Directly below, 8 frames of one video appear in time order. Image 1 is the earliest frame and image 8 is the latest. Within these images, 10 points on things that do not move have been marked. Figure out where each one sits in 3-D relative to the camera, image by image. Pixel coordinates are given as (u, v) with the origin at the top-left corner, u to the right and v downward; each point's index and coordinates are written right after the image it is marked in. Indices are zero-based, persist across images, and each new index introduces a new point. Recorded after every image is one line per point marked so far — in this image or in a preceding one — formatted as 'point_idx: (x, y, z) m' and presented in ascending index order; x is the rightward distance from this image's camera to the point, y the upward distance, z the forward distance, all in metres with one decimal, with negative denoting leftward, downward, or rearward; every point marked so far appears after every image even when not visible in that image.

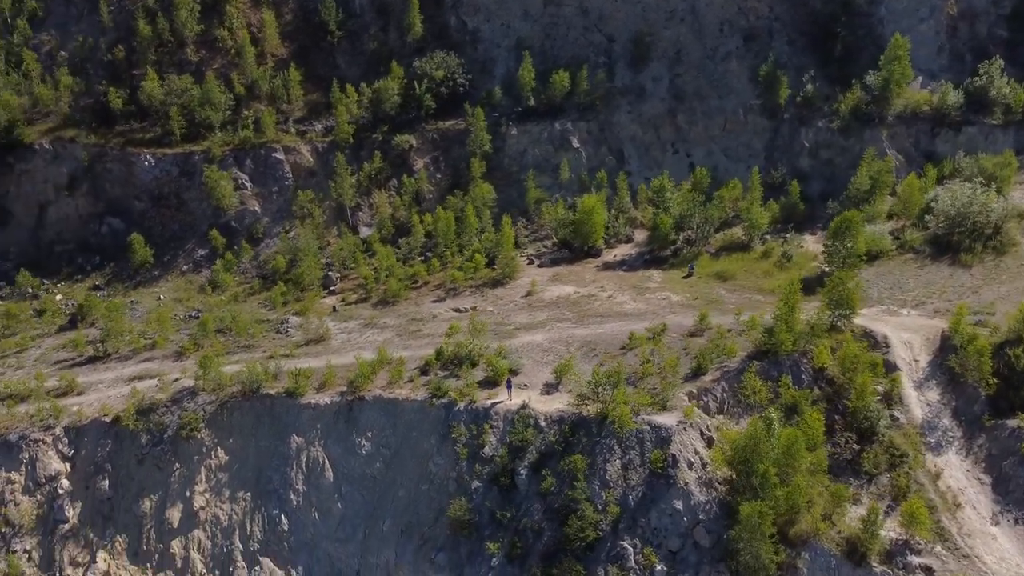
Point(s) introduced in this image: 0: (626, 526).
0: (+2.8, -5.7, +19.3) m
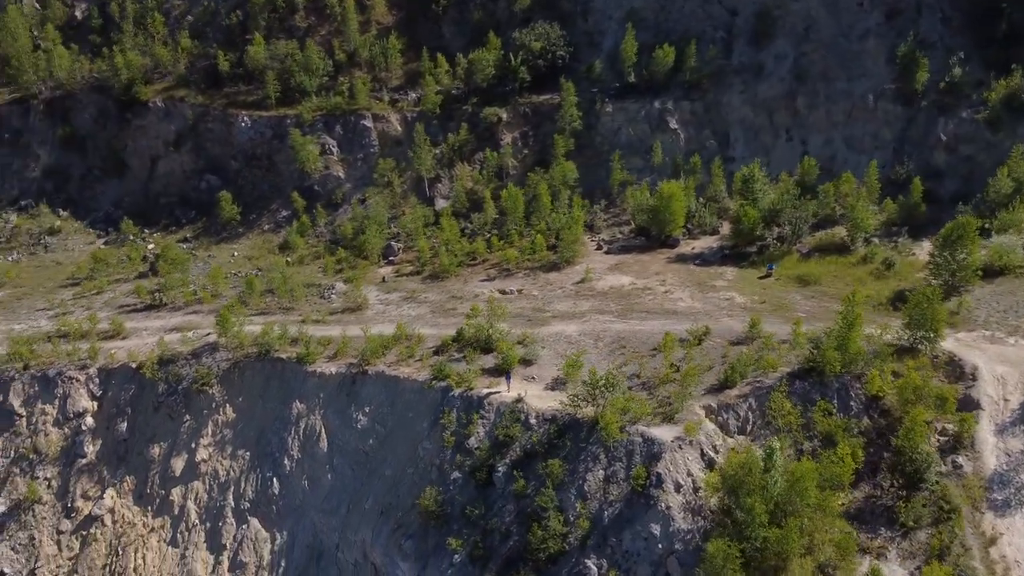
0: (+1.8, -5.6, +17.6) m
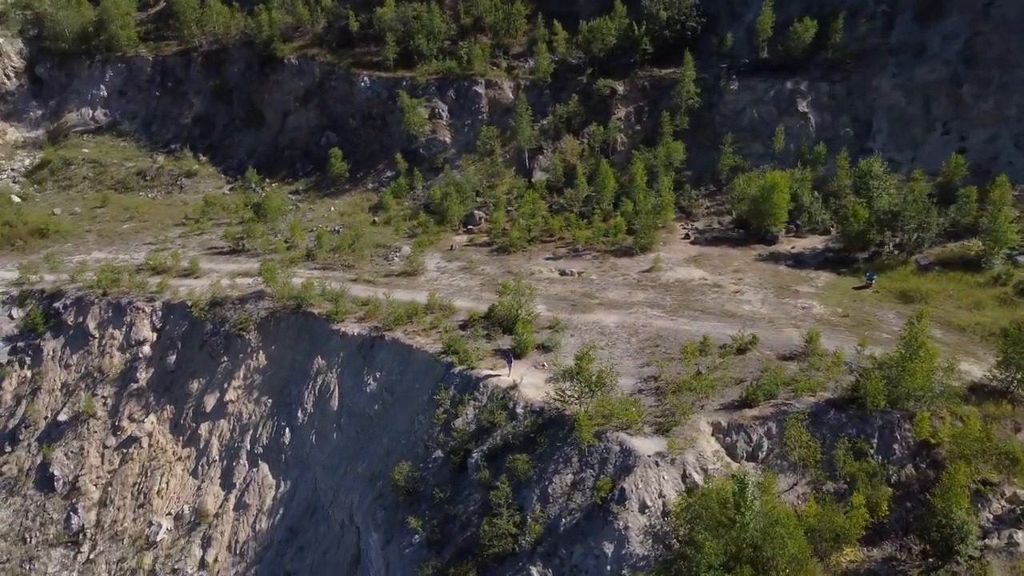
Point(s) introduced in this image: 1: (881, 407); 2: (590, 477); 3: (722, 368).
0: (+0.7, -5.3, +16.3) m
1: (+8.0, -2.6, +17.5) m
2: (+1.6, -3.9, +16.8) m
3: (+5.1, -2.0, +19.8) m
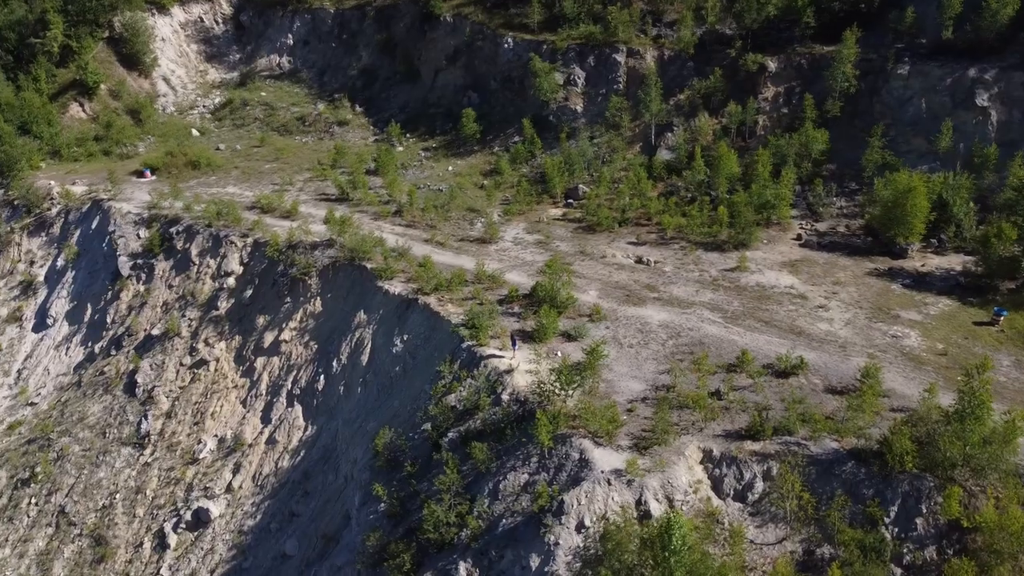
0: (-0.6, -4.9, +15.2) m
1: (+7.0, -3.2, +14.2) m
2: (+0.6, -3.7, +15.4) m
3: (+4.9, -2.2, +17.2) m
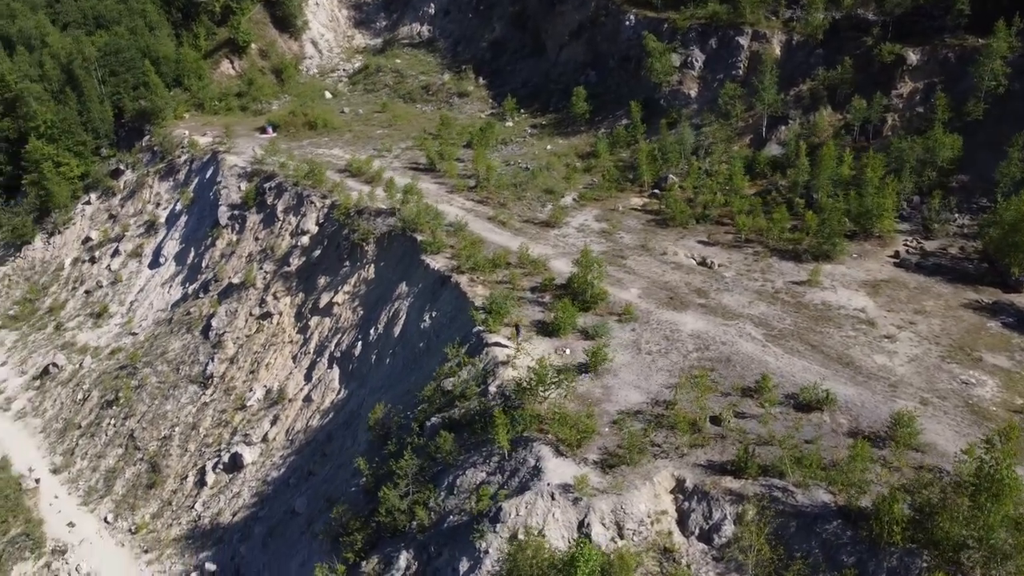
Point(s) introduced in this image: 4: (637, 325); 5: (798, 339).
0: (-1.7, -4.6, +14.6) m
1: (+5.7, -3.8, +11.9) m
2: (-0.3, -3.5, +14.5) m
3: (+4.5, -2.5, +15.2) m
4: (+2.9, -0.9, +18.9) m
5: (+6.4, -1.1, +18.0) m
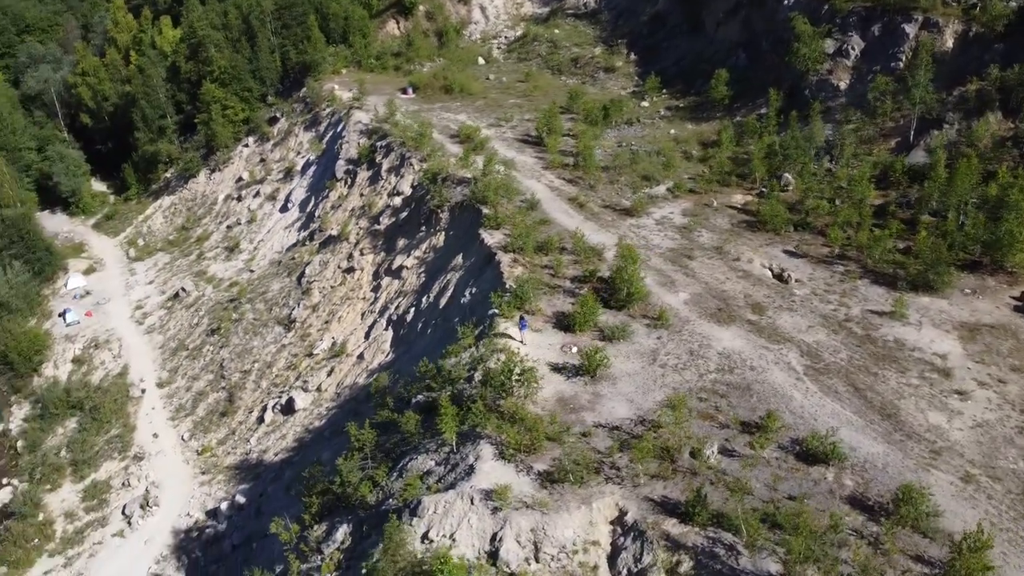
0: (-2.7, -4.1, +14.2) m
1: (+3.8, -4.3, +9.8) m
2: (-1.3, -3.2, +13.7) m
3: (+3.6, -2.8, +13.2) m
4: (+3.2, -0.9, +17.0) m
5: (+6.4, -1.7, +15.4) m
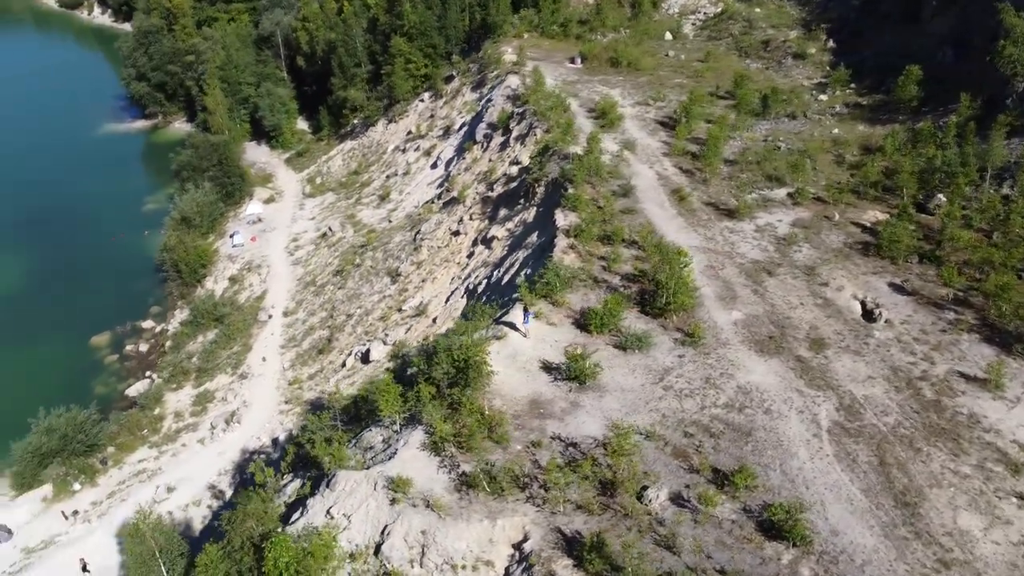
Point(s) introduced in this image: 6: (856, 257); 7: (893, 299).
0: (-3.6, -3.3, +14.1) m
1: (+1.3, -4.6, +8.0) m
2: (-2.3, -2.6, +13.2) m
3: (+2.3, -3.1, +11.3) m
4: (+3.3, -1.2, +15.0) m
5: (+5.7, -2.5, +12.6) m
6: (+7.8, +0.7, +18.3) m
7: (+7.9, -0.2, +16.7) m
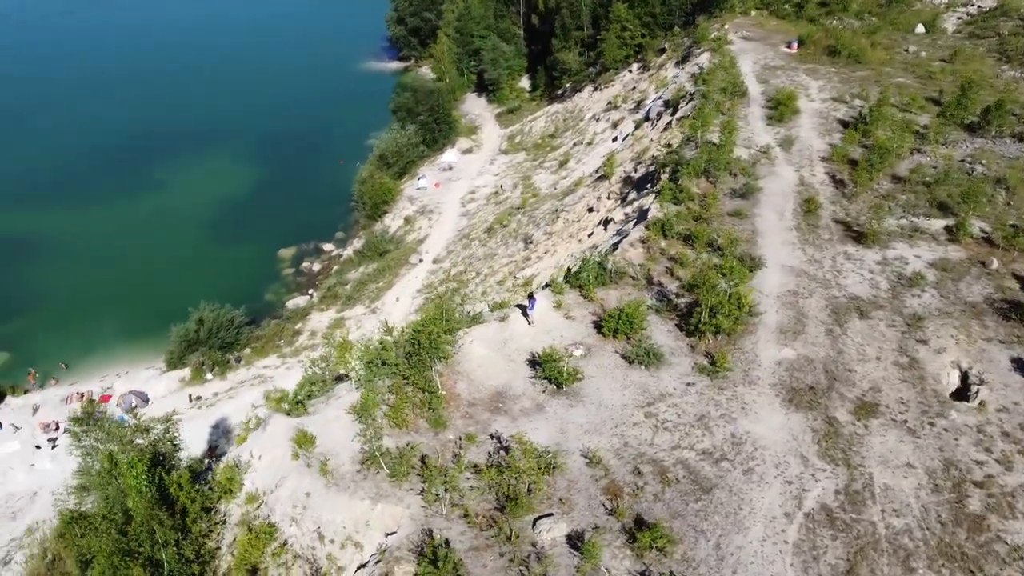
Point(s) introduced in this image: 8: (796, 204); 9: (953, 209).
0: (-4.0, -2.2, +14.3) m
1: (-1.6, -4.5, +7.1) m
2: (-3.0, -1.8, +12.9) m
3: (+0.6, -3.2, +9.8) m
4: (+3.0, -1.5, +12.9) m
5: (+4.3, -3.2, +10.0) m
6: (+8.6, -0.5, +14.5) m
7: (+8.0, -1.5, +13.0) m
8: (+6.6, +2.0, +18.6) m
9: (+9.9, +1.7, +18.0) m
